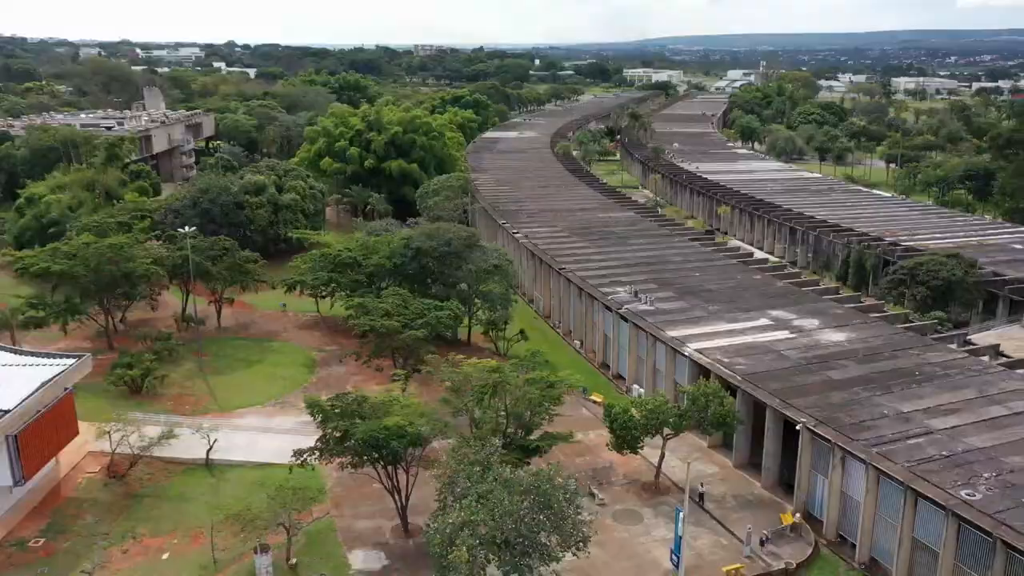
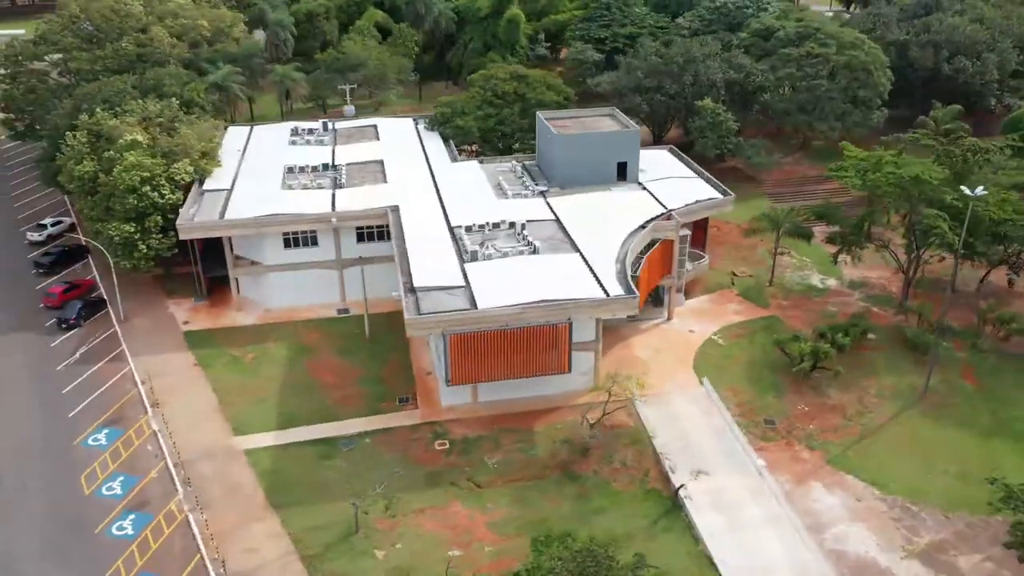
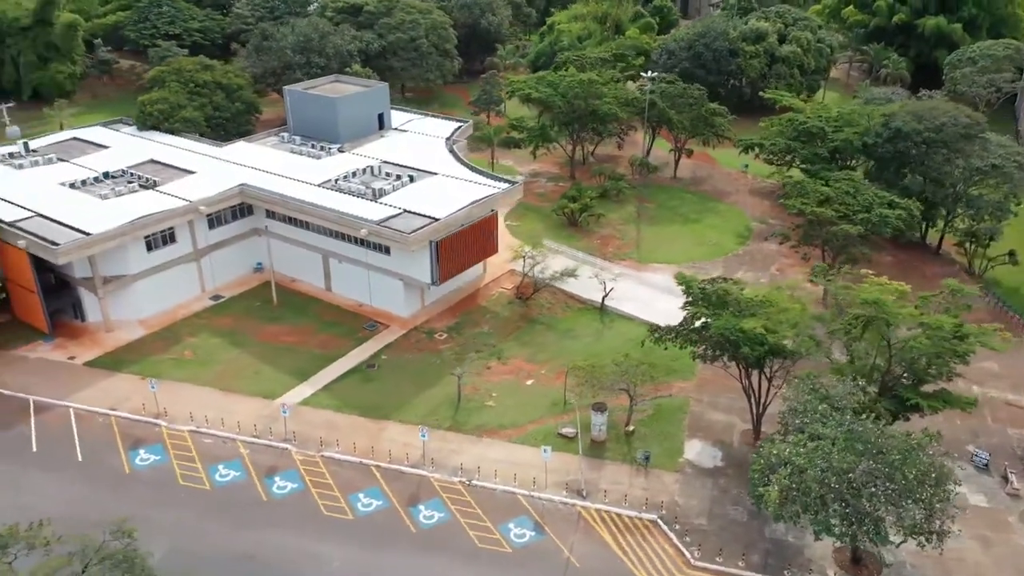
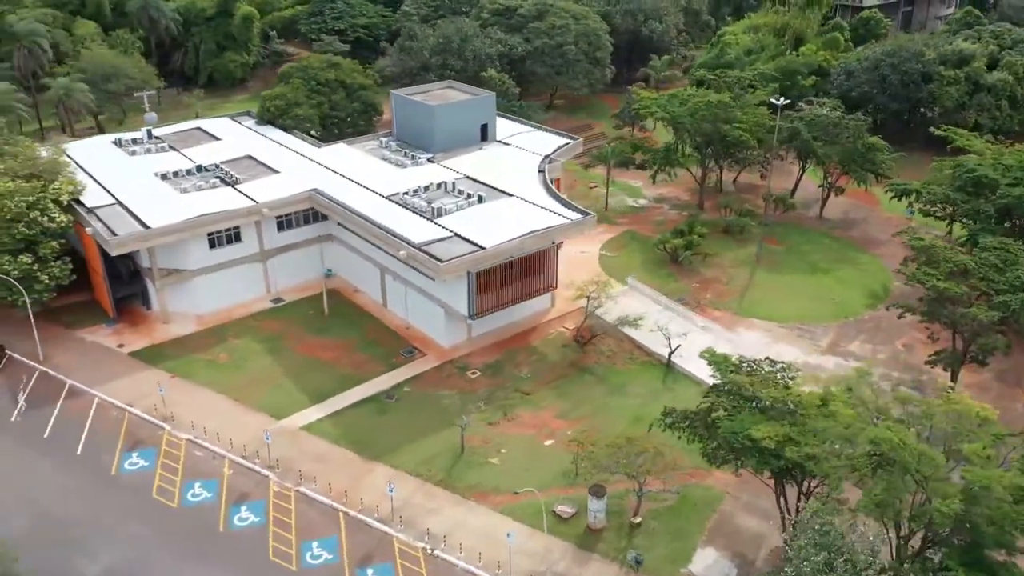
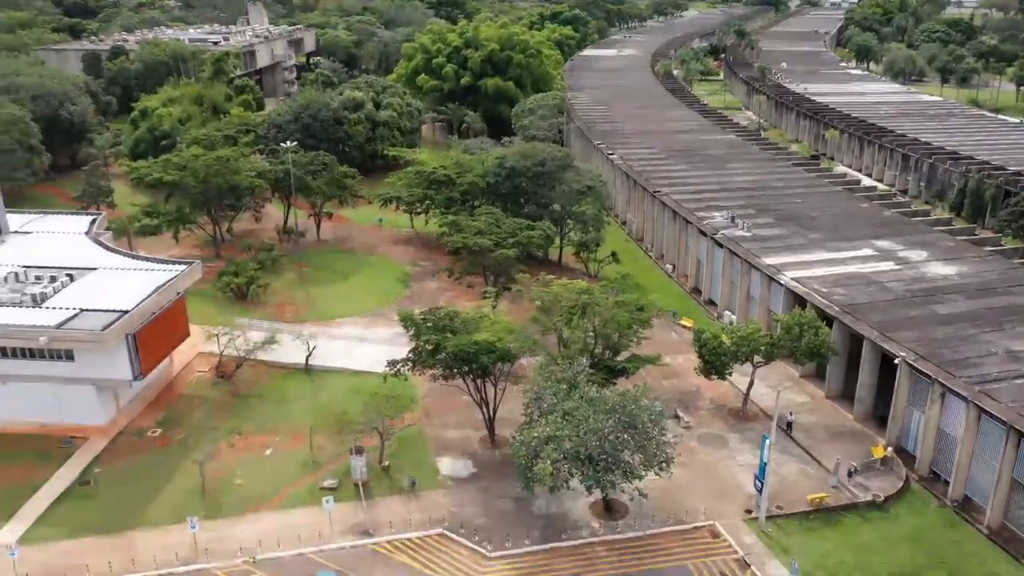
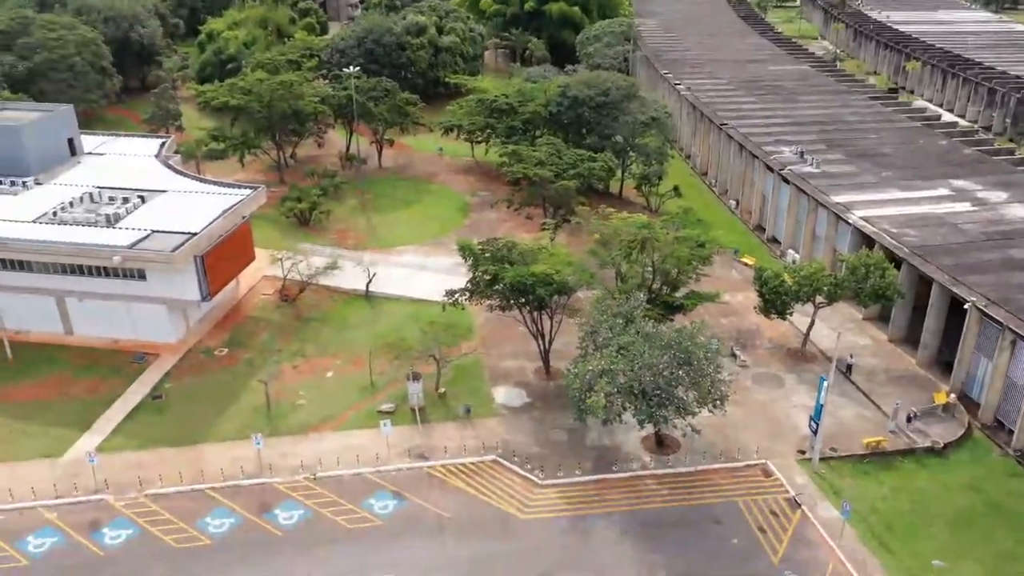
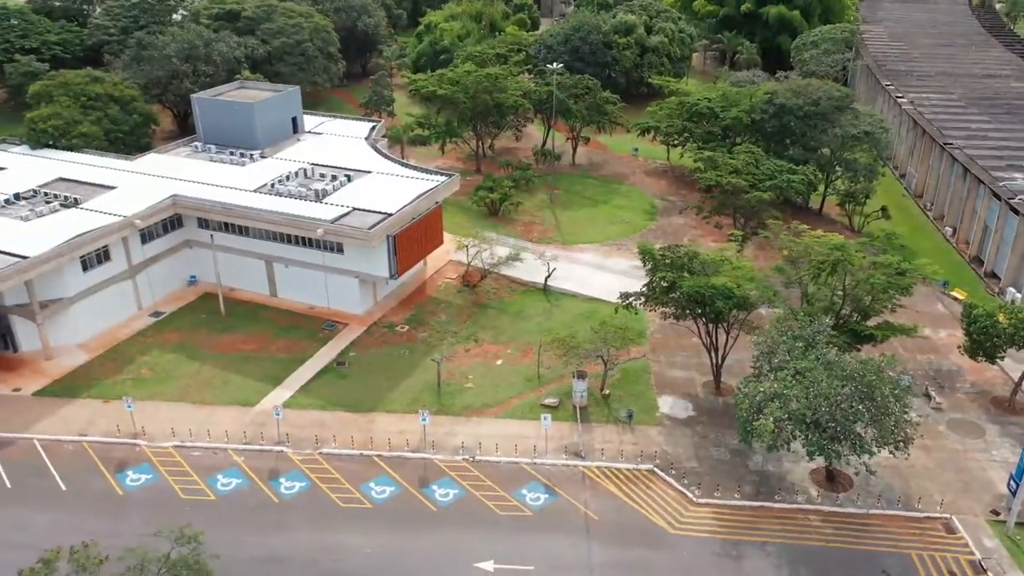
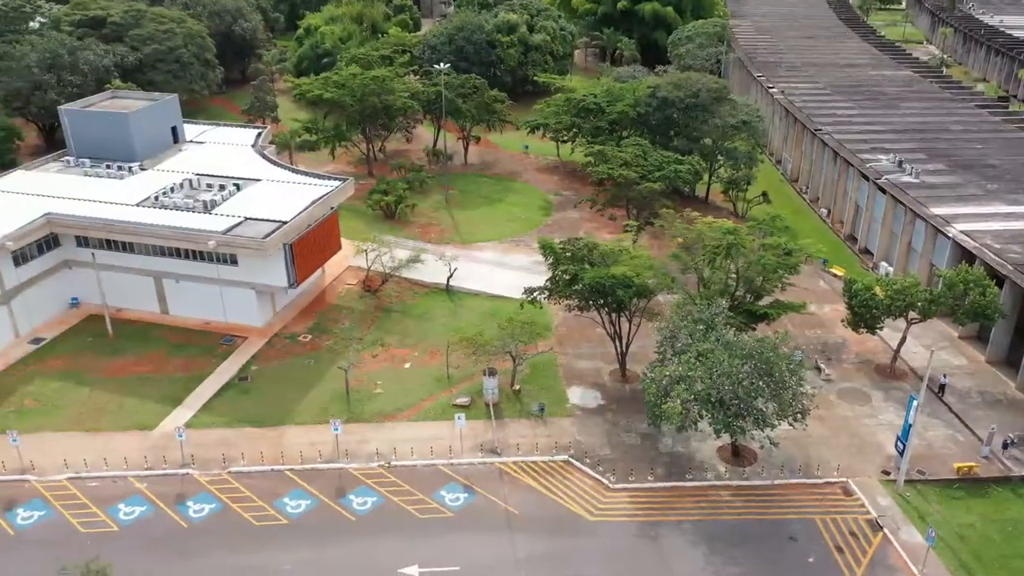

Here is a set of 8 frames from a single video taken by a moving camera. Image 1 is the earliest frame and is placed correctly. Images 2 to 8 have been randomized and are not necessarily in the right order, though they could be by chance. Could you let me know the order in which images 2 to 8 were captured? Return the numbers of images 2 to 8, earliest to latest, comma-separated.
5, 6, 8, 7, 3, 4, 2
